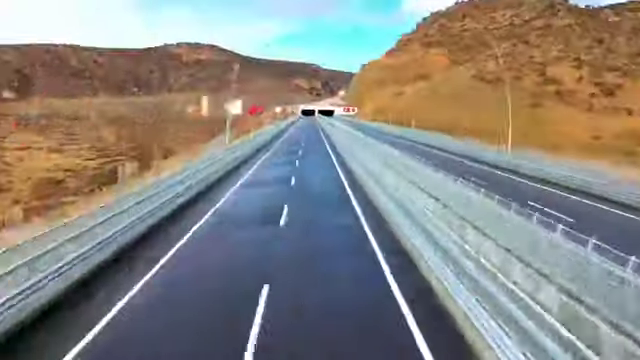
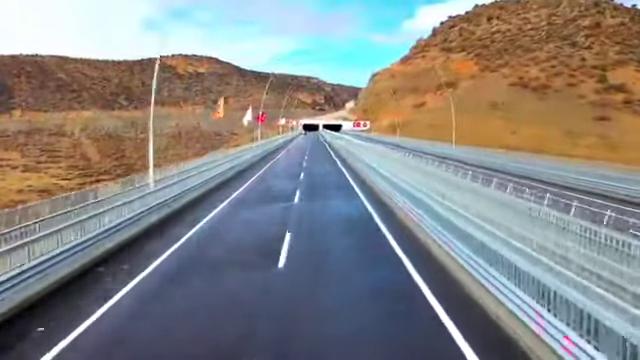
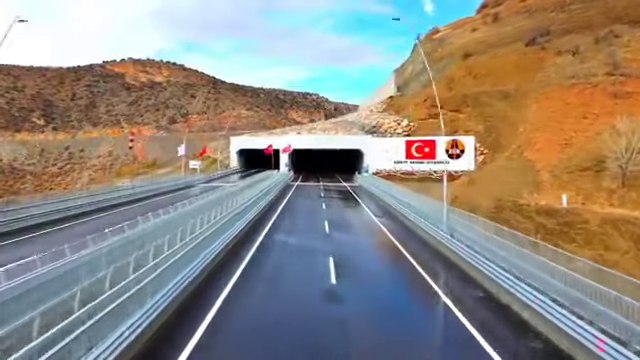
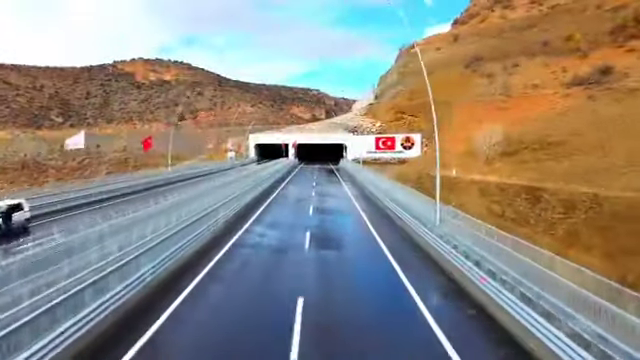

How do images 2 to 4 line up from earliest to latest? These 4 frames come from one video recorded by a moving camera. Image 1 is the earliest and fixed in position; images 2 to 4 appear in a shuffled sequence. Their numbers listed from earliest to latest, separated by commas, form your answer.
2, 4, 3
